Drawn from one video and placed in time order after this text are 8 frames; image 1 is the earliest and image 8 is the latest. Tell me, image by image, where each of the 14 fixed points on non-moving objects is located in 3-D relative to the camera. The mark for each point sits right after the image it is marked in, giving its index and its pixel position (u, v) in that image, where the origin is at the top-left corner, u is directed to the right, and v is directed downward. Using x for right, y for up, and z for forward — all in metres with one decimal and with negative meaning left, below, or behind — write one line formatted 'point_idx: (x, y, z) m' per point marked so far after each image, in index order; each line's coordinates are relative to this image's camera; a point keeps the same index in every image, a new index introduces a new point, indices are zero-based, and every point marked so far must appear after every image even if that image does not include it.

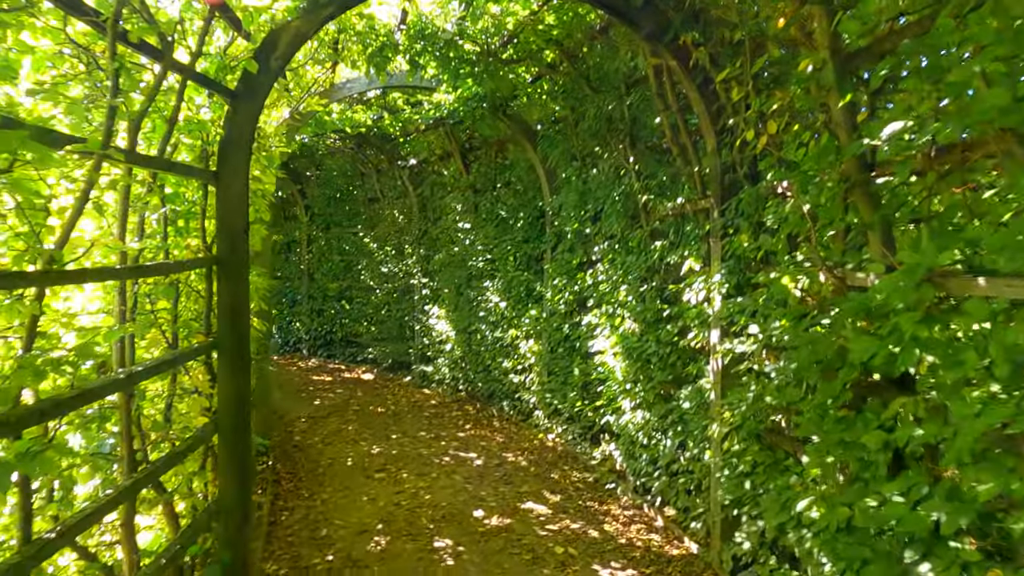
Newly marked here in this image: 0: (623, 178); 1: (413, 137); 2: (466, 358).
0: (+0.7, +0.7, +4.5) m
1: (-1.0, +1.5, +7.4) m
2: (-0.4, -0.7, +7.1) m
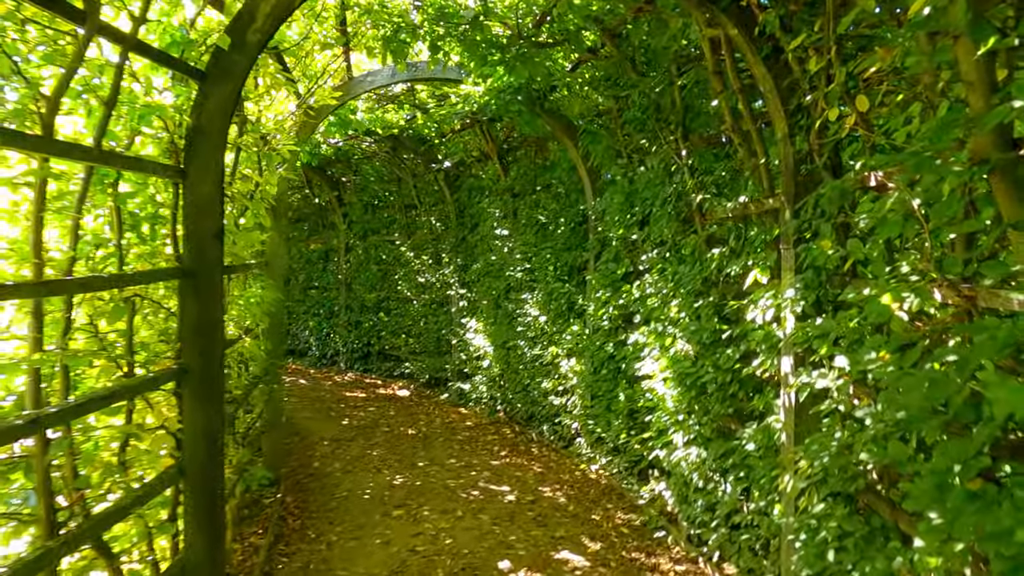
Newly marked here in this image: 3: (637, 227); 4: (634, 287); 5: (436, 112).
0: (+0.8, +0.6, +3.9) m
1: (-0.6, +1.4, +6.9) m
2: (-0.1, -0.8, +6.6) m
3: (+0.7, +0.4, +4.5) m
4: (+0.7, 0.0, +4.4) m
5: (-0.6, +1.4, +6.0) m
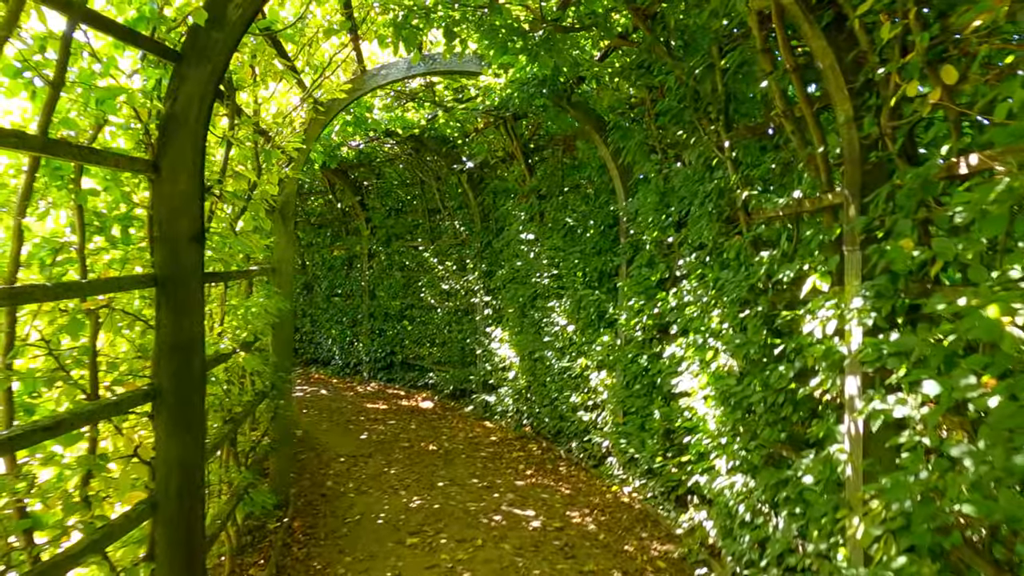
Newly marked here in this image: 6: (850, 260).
0: (+0.9, +0.5, +3.5) m
1: (-0.3, +1.3, +6.6) m
2: (+0.2, -0.8, +6.2) m
3: (+0.9, +0.3, +4.1) m
4: (+0.8, 0.0, +4.0) m
5: (-0.4, +1.3, +5.7) m
6: (+1.1, +0.1, +2.4) m
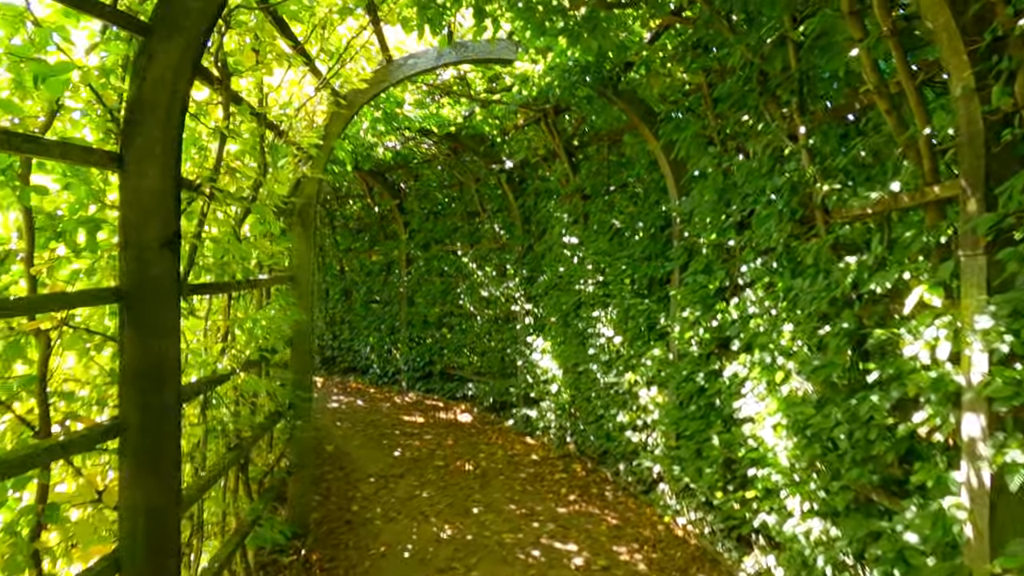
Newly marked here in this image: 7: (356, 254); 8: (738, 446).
0: (+1.1, +0.5, +3.0) m
1: (0.0, +1.2, +6.2) m
2: (+0.5, -0.9, +5.8) m
3: (+1.1, +0.3, +3.6) m
4: (+1.0, -0.1, +3.5) m
5: (-0.1, +1.3, +5.3) m
6: (+1.1, +0.1, +1.9) m
7: (-2.0, +0.4, +9.8) m
8: (+1.1, -0.7, +3.5) m
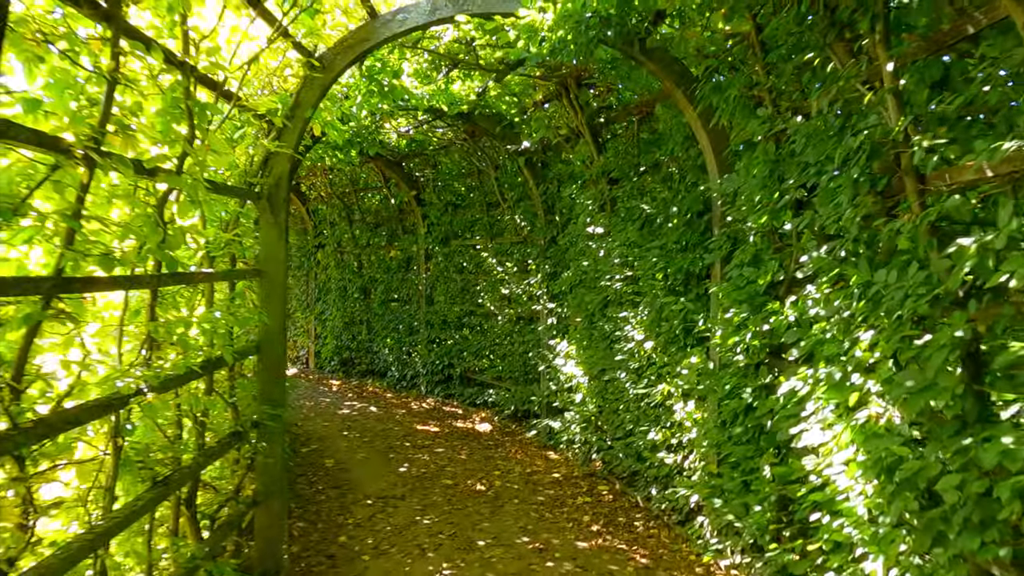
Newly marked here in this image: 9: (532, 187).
0: (+1.1, +0.5, +2.3) m
1: (+0.1, +1.3, +5.5) m
2: (+0.6, -0.9, +5.1) m
3: (+1.1, +0.3, +2.9) m
4: (+1.0, -0.1, +2.8) m
5: (0.0, +1.3, +4.6) m
6: (+1.1, +0.1, +1.2) m
7: (-1.7, +0.5, +9.3) m
8: (+1.1, -0.7, +2.8) m
9: (+0.2, +0.8, +6.2) m
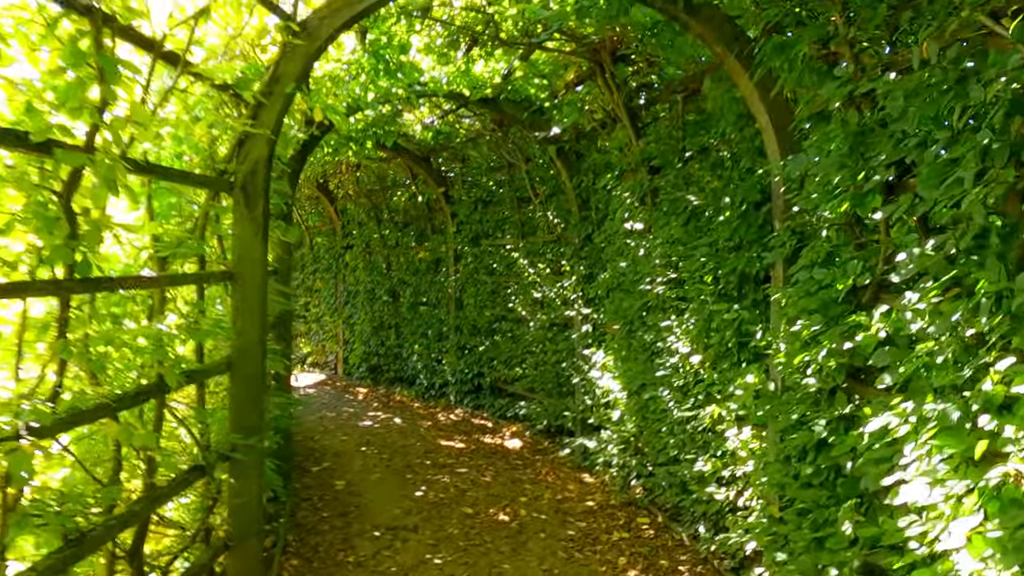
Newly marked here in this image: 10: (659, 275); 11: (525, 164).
0: (+1.1, +0.5, +1.7) m
1: (+0.3, +1.2, +4.9) m
2: (+0.8, -0.9, +4.5) m
3: (+1.1, +0.3, +2.2) m
4: (+1.0, -0.1, +2.1) m
5: (+0.1, +1.3, +4.1) m
6: (+1.0, 0.0, +0.6) m
7: (-1.3, +0.4, +8.8) m
8: (+1.1, -0.7, +2.2) m
9: (+0.4, +0.8, +5.6) m
10: (+0.8, +0.1, +4.1) m
11: (+0.1, +1.0, +6.3) m
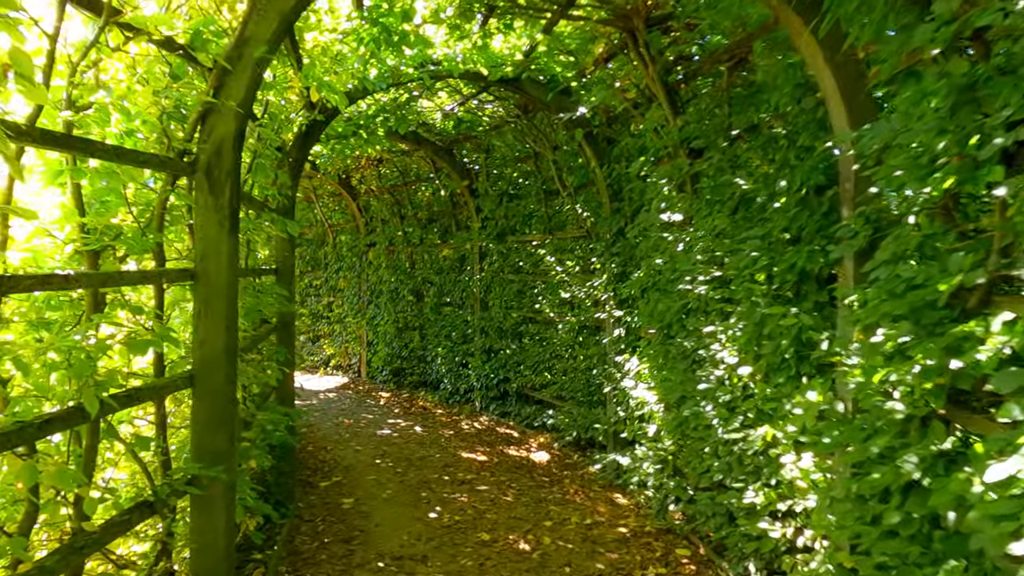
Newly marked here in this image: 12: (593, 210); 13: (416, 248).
0: (+1.0, +0.5, +1.1) m
1: (+0.5, +1.2, +4.4) m
2: (+0.9, -0.9, +3.9) m
3: (+1.1, +0.3, +1.7) m
4: (+1.0, -0.1, +1.6) m
5: (+0.2, +1.3, +3.6) m
6: (+0.9, 0.0, 0.0) m
7: (-0.9, +0.4, +8.3) m
8: (+1.1, -0.7, +1.6) m
9: (+0.6, +0.8, +5.1) m
10: (+0.9, +0.1, +3.6) m
11: (+0.3, +1.0, +5.8) m
12: (+0.6, +0.5, +5.4) m
13: (-1.1, +0.4, +8.5) m
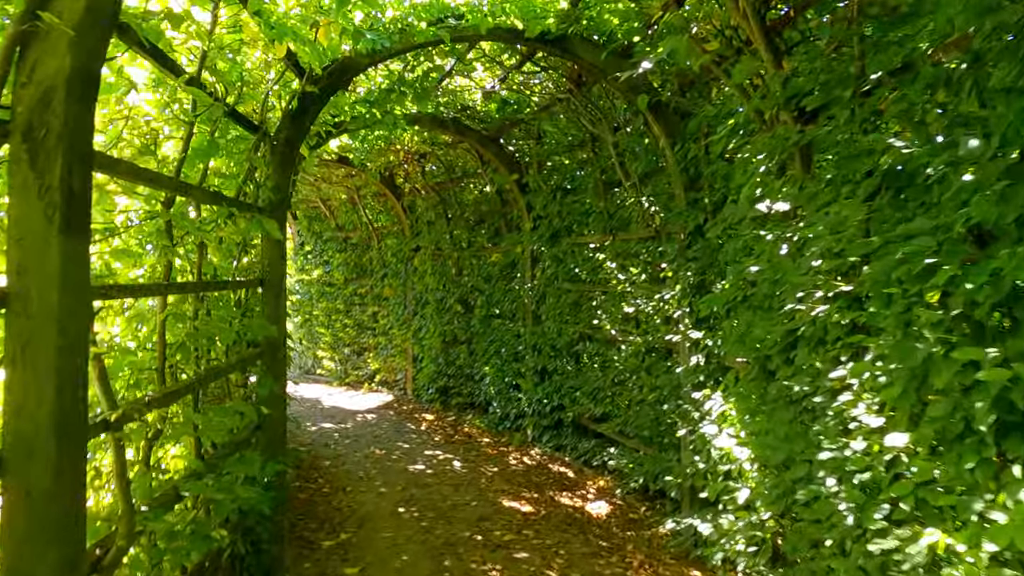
0: (+0.9, +0.4, 0.0) m
1: (+0.6, +1.2, +3.4) m
2: (+1.0, -1.0, +2.8) m
3: (+1.0, +0.2, +0.6) m
4: (+0.9, -0.1, +0.5) m
5: (+0.3, +1.2, +2.5) m
6: (+0.7, 0.0, -1.1) m
7: (-0.4, +0.3, +7.4) m
8: (+1.0, -0.8, +0.5) m
9: (+0.8, +0.7, +4.0) m
10: (+1.0, 0.0, +2.5) m
11: (+0.6, +1.0, +4.8) m
12: (+0.9, +0.5, +4.3) m
13: (-0.5, +0.4, +7.6) m
